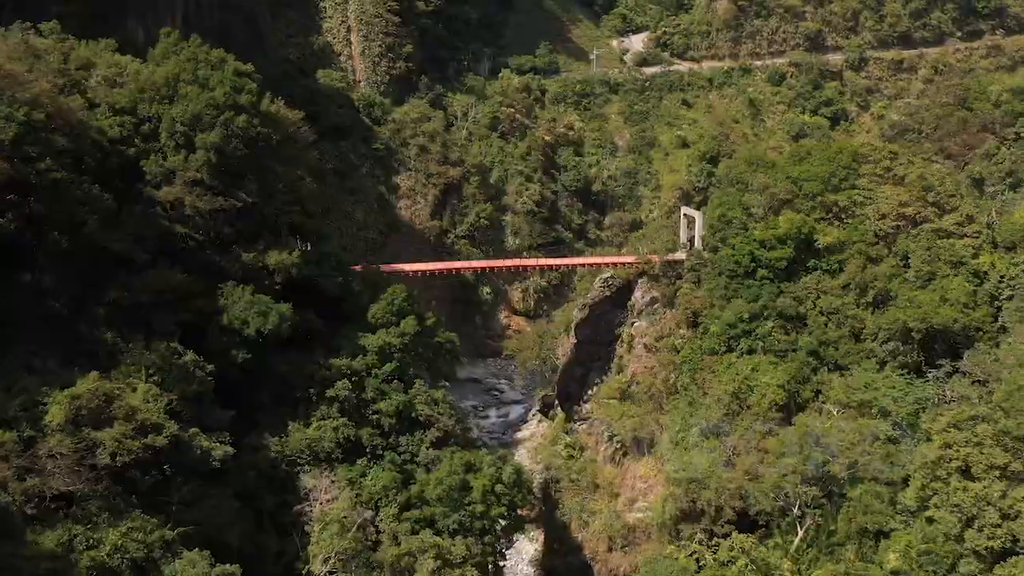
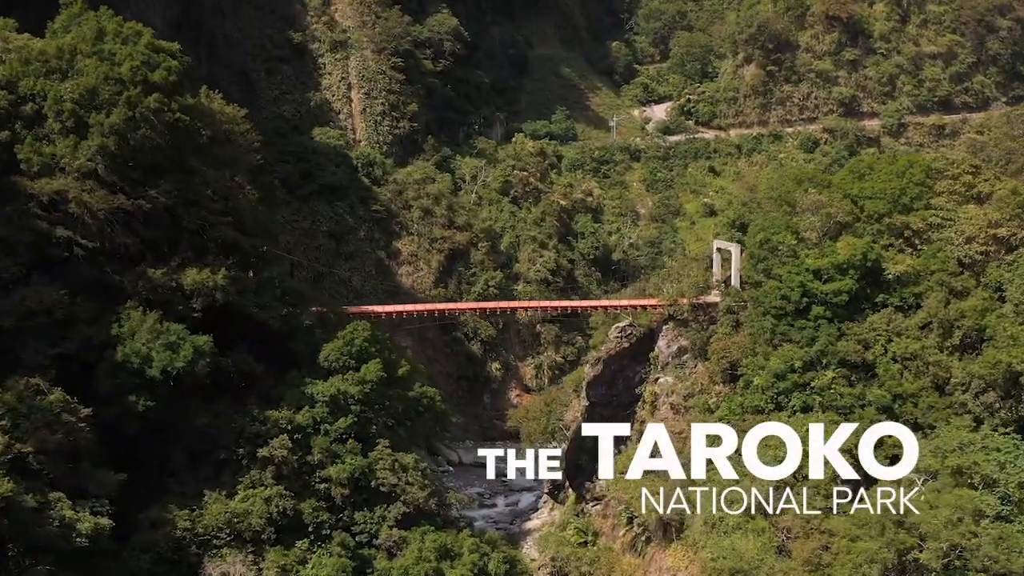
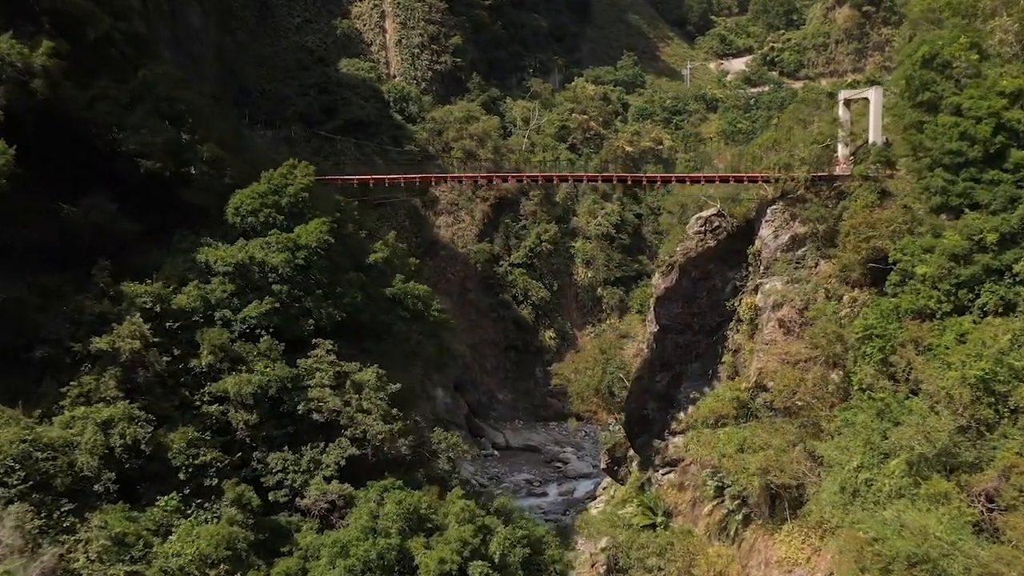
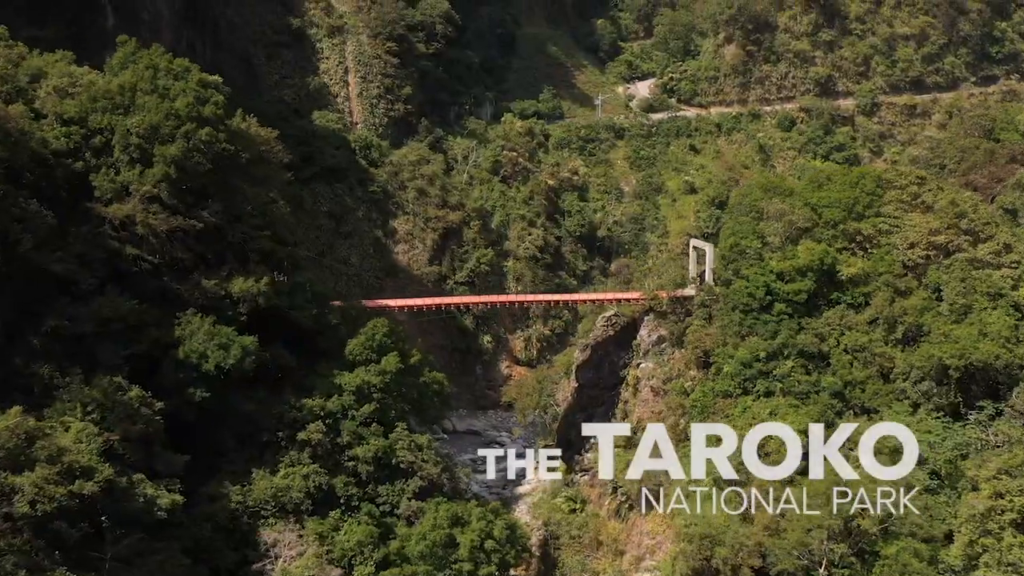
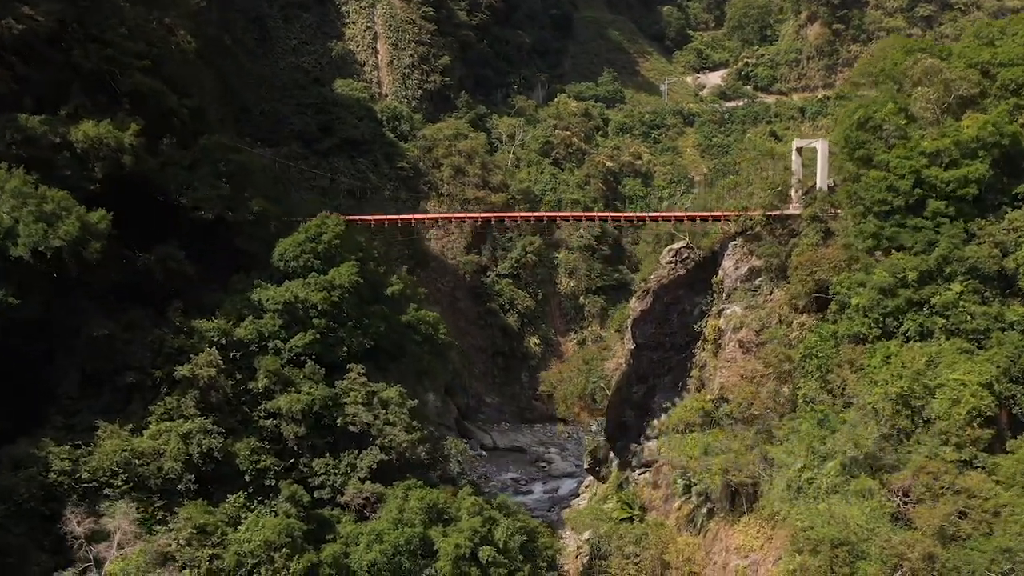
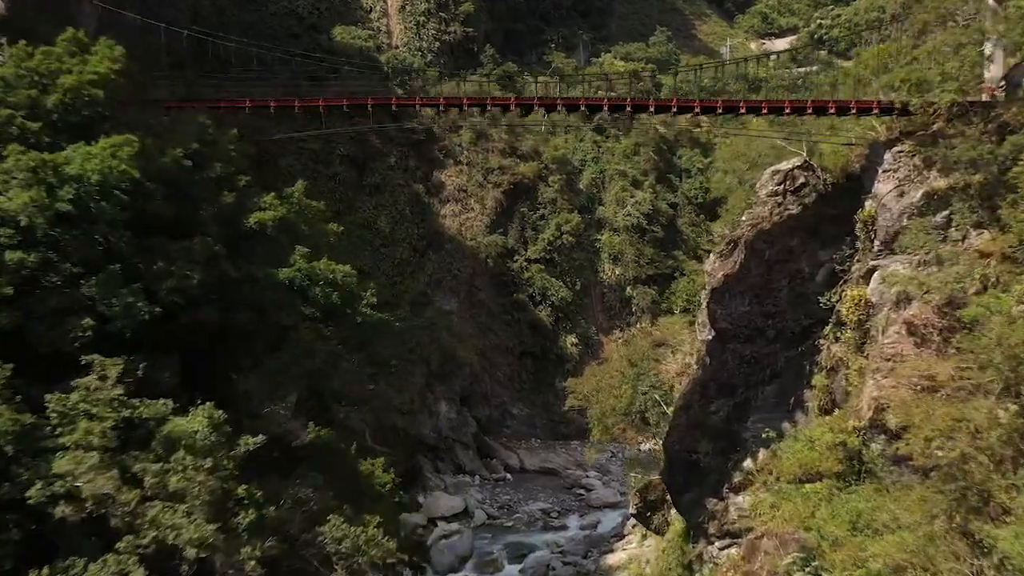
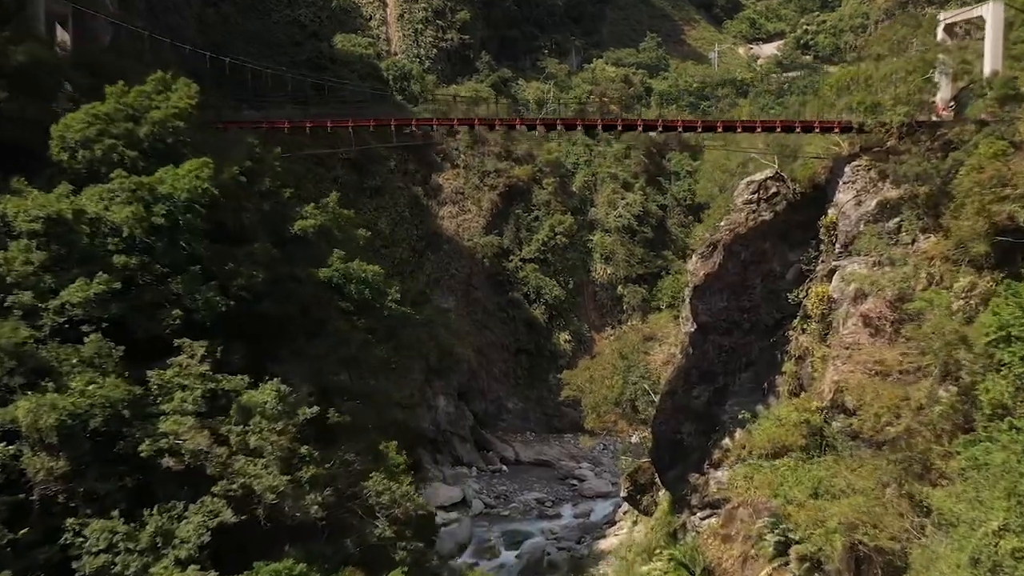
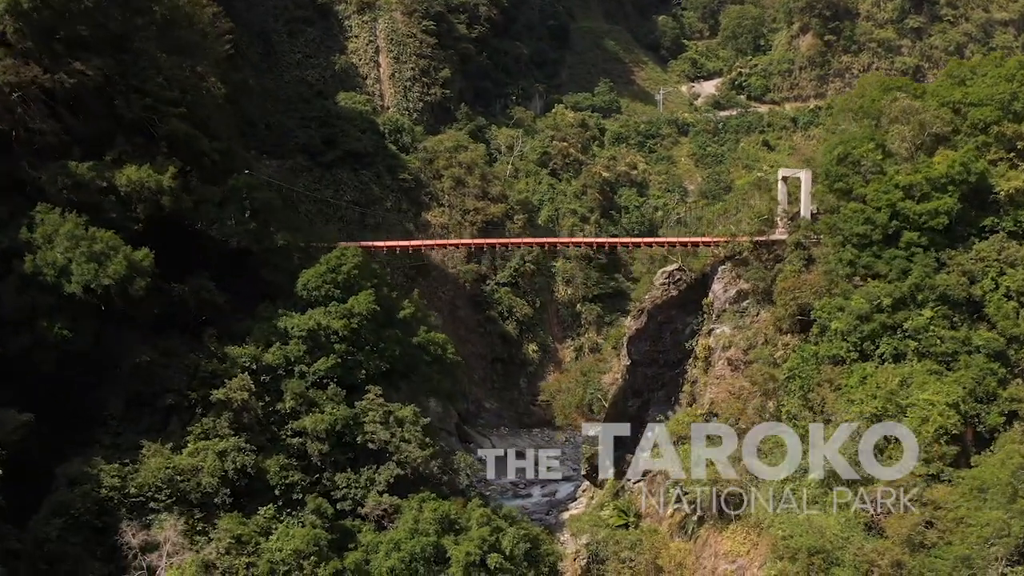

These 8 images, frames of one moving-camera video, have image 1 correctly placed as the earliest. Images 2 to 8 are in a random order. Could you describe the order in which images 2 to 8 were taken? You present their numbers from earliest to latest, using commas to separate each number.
4, 2, 8, 5, 3, 7, 6
